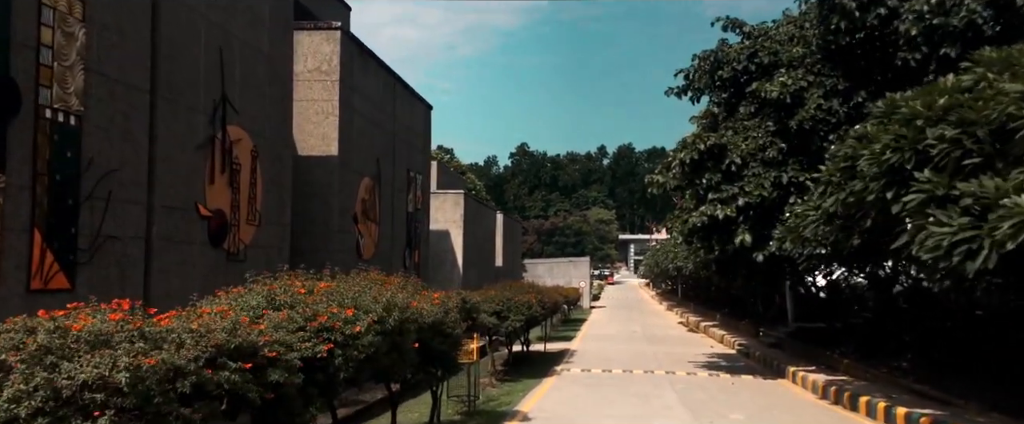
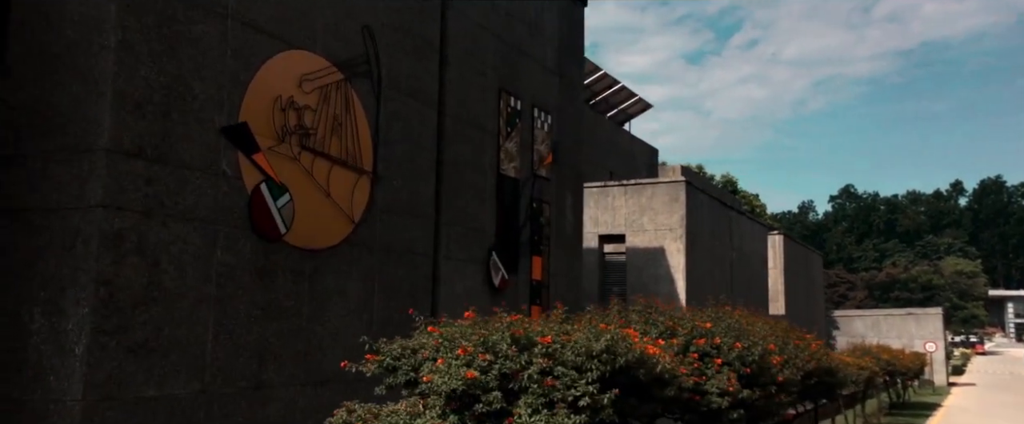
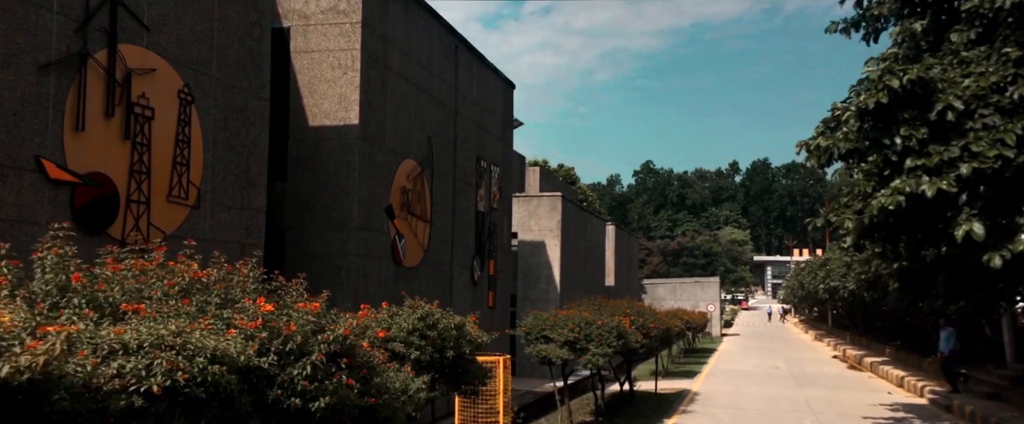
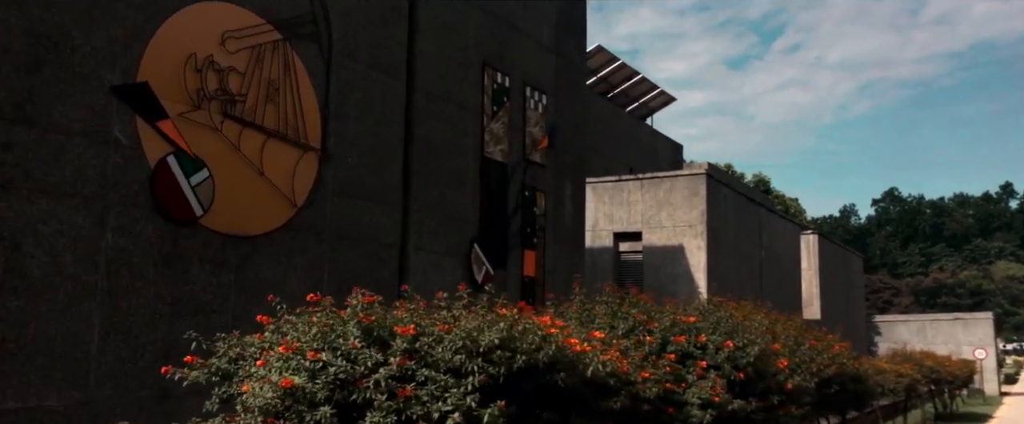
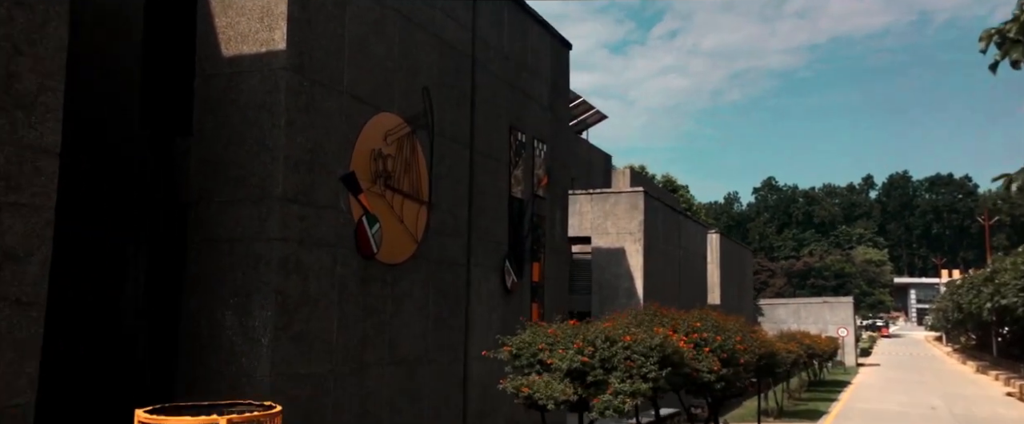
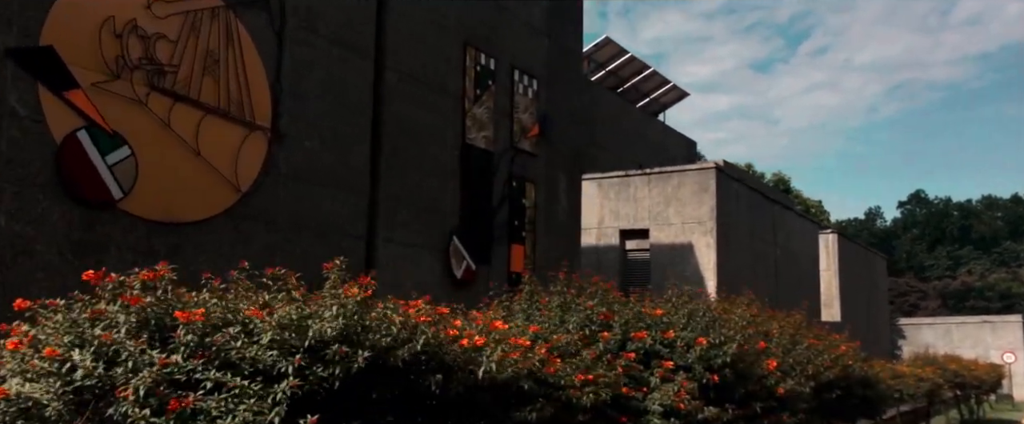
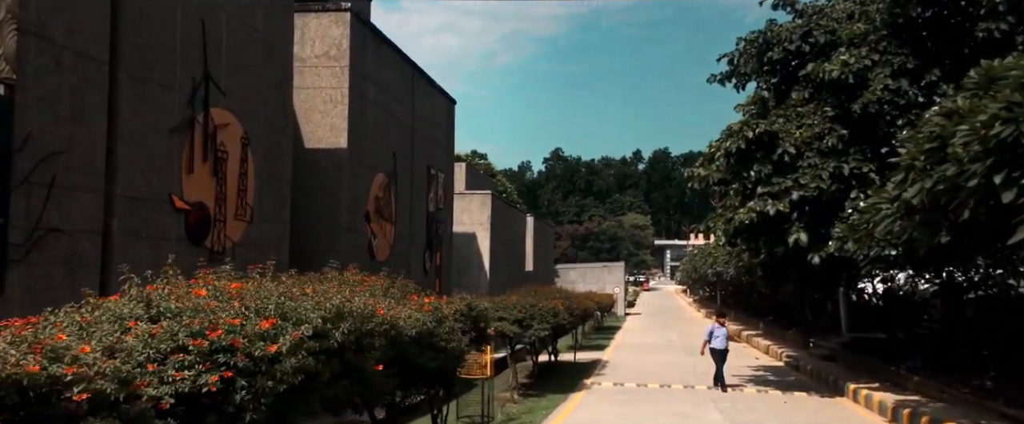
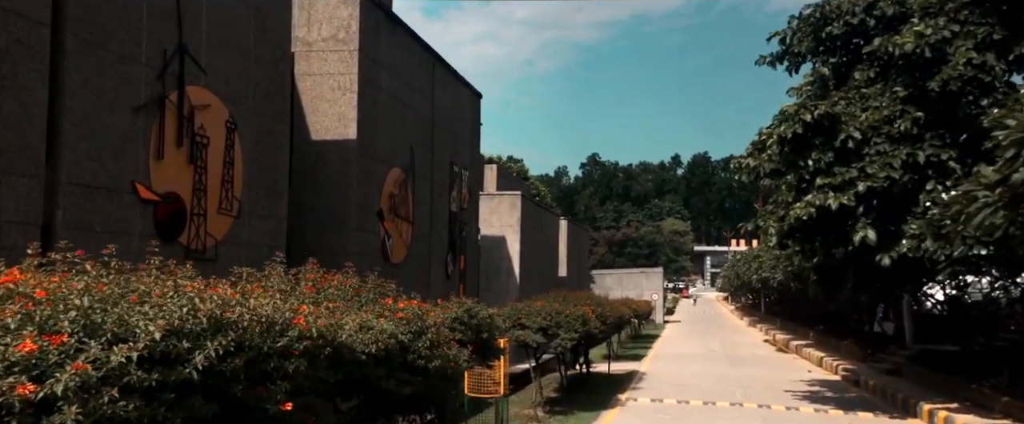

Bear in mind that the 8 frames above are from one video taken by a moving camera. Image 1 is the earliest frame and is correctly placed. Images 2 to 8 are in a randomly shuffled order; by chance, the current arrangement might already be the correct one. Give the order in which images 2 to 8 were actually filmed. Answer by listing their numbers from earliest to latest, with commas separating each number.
7, 8, 3, 5, 2, 4, 6
